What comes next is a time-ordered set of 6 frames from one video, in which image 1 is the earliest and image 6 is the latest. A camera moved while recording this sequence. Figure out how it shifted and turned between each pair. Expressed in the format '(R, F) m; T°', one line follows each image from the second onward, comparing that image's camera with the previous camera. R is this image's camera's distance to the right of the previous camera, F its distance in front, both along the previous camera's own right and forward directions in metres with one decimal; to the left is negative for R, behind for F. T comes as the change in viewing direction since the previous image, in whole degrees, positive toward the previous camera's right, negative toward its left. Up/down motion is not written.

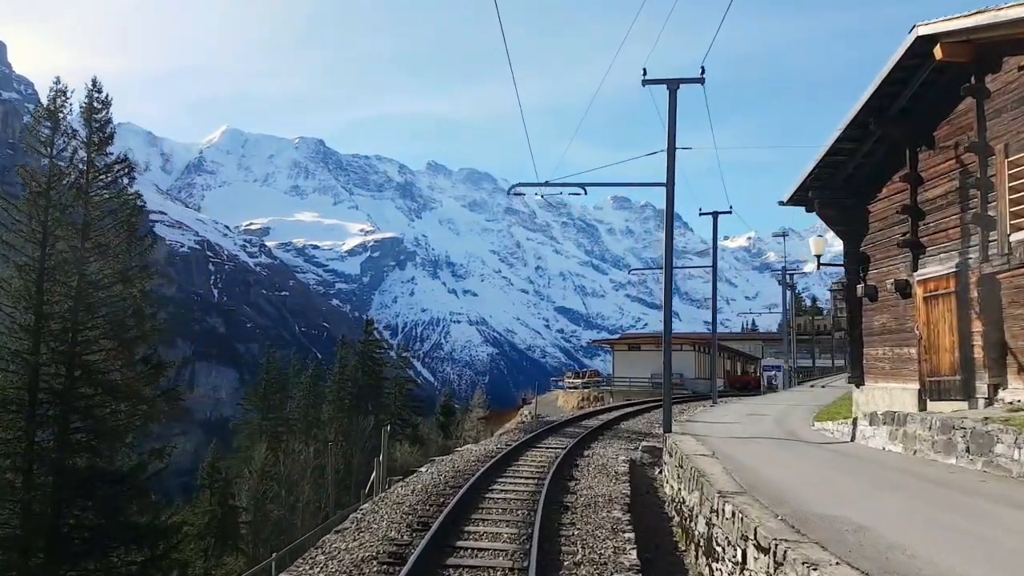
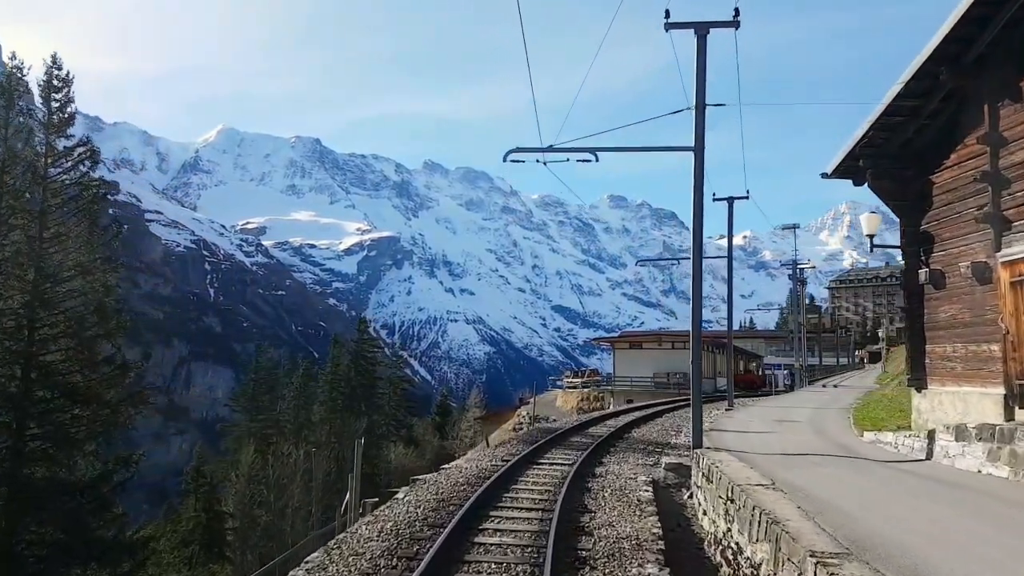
(0.0, +1.6) m; 0°
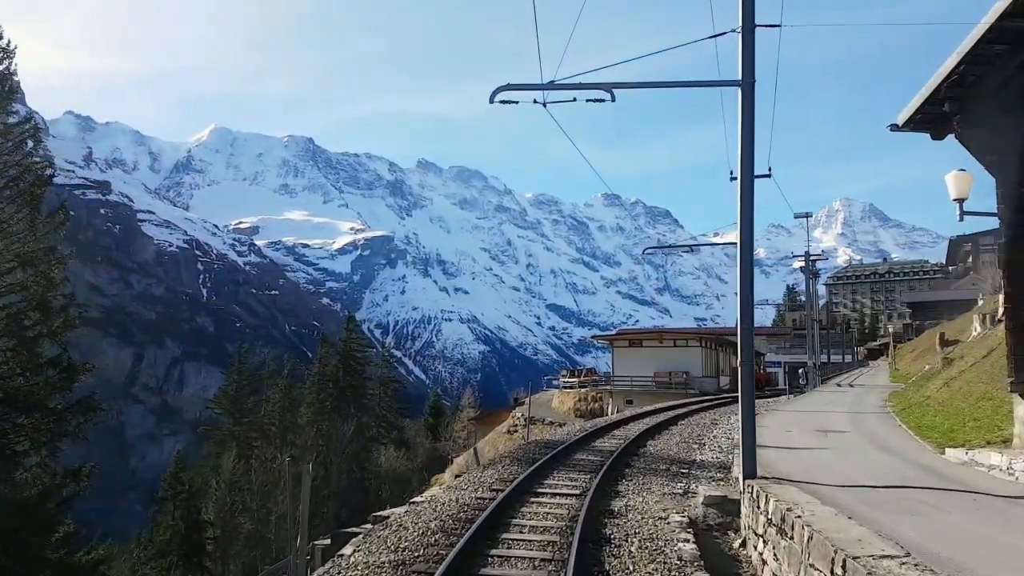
(0.0, +1.9) m; 0°
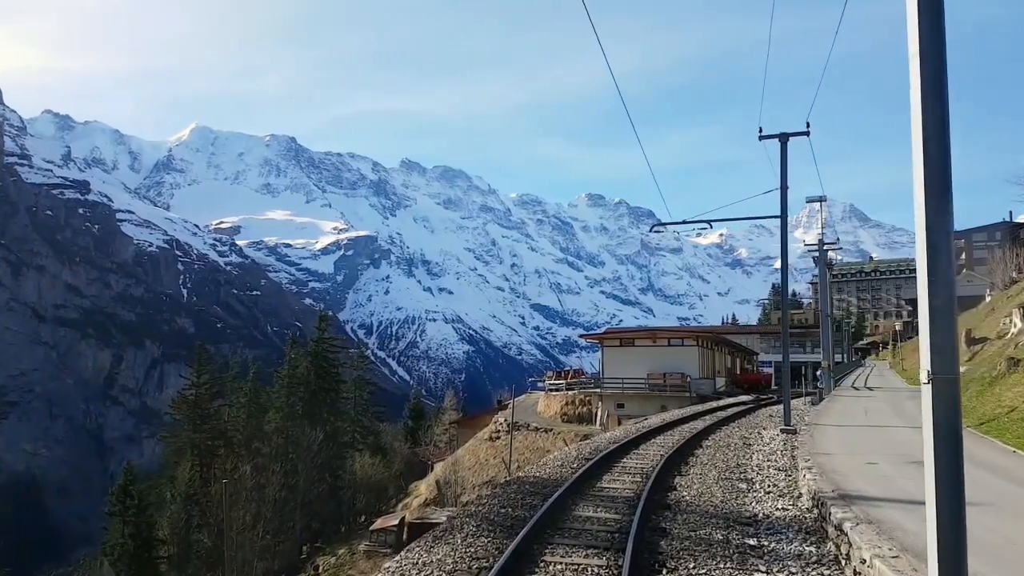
(+0.1, +3.0) m; +1°
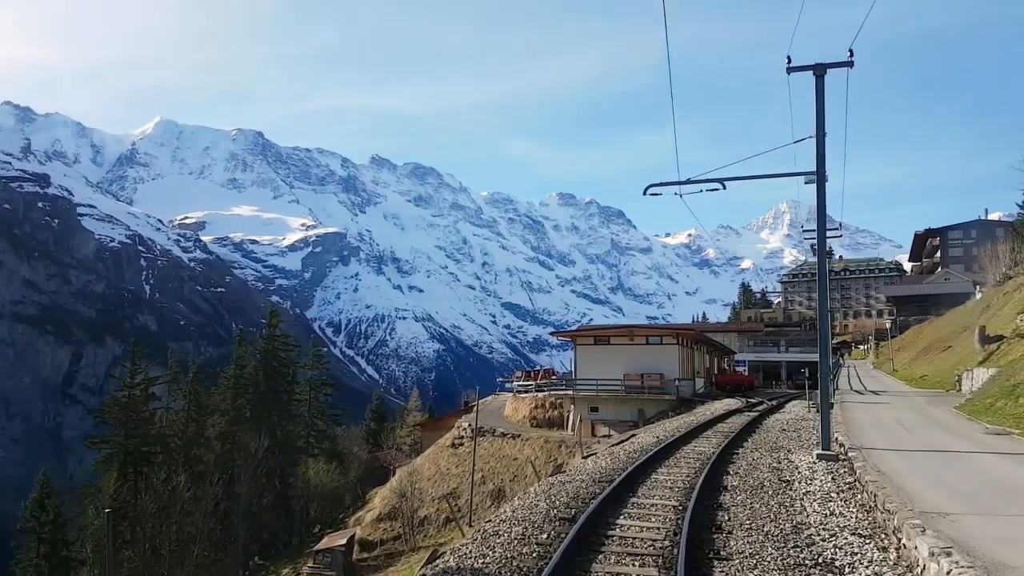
(+0.3, +3.1) m; +2°
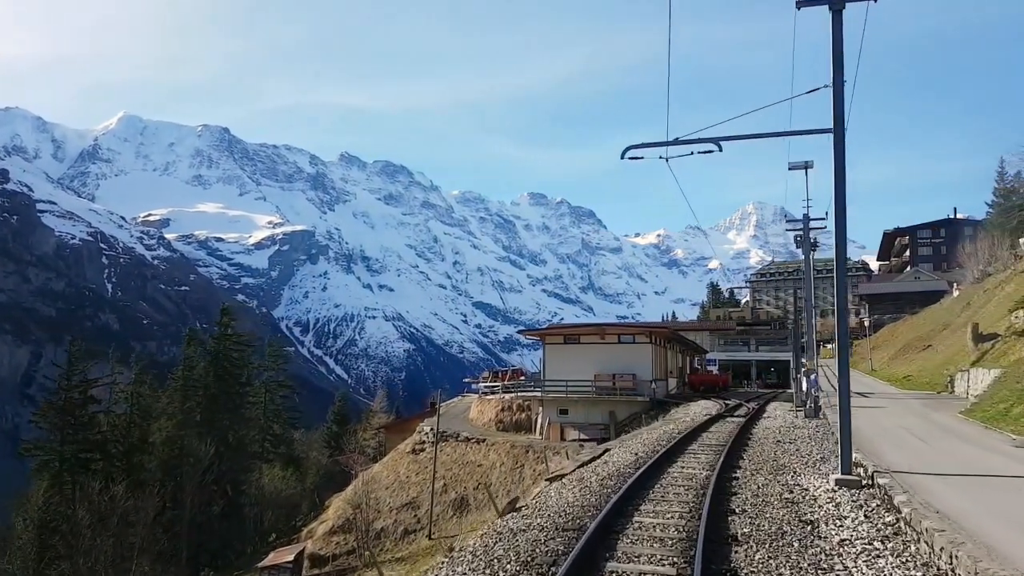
(+0.3, +1.9) m; +2°
